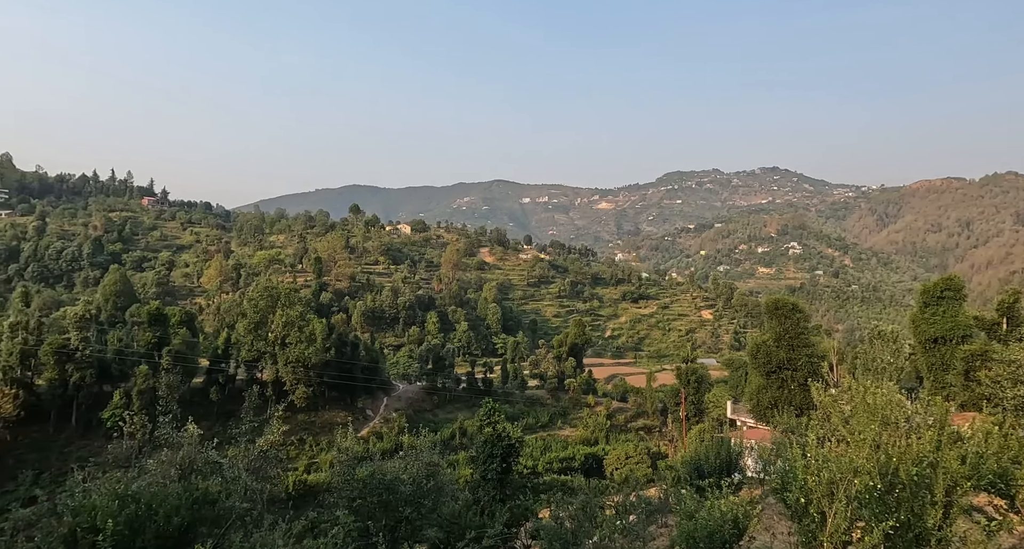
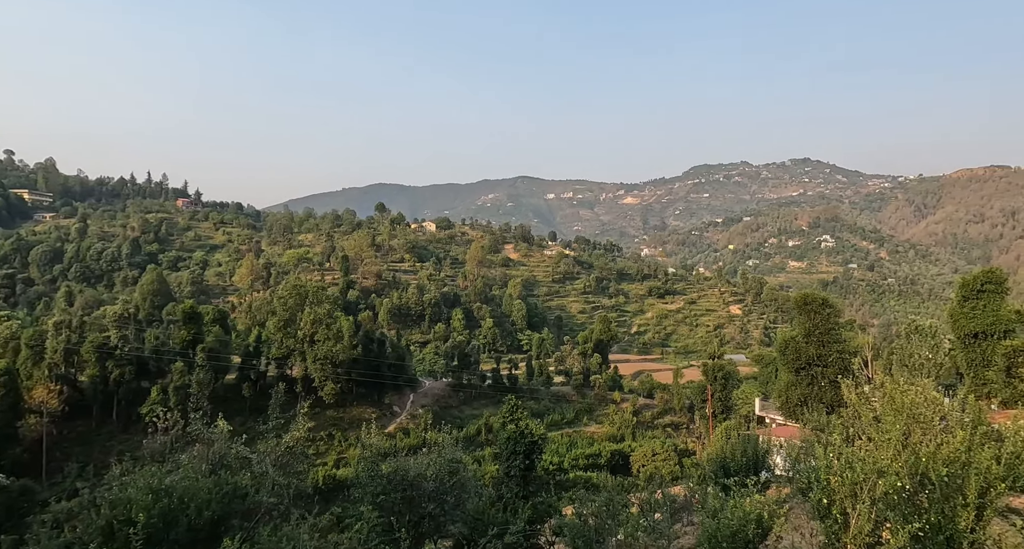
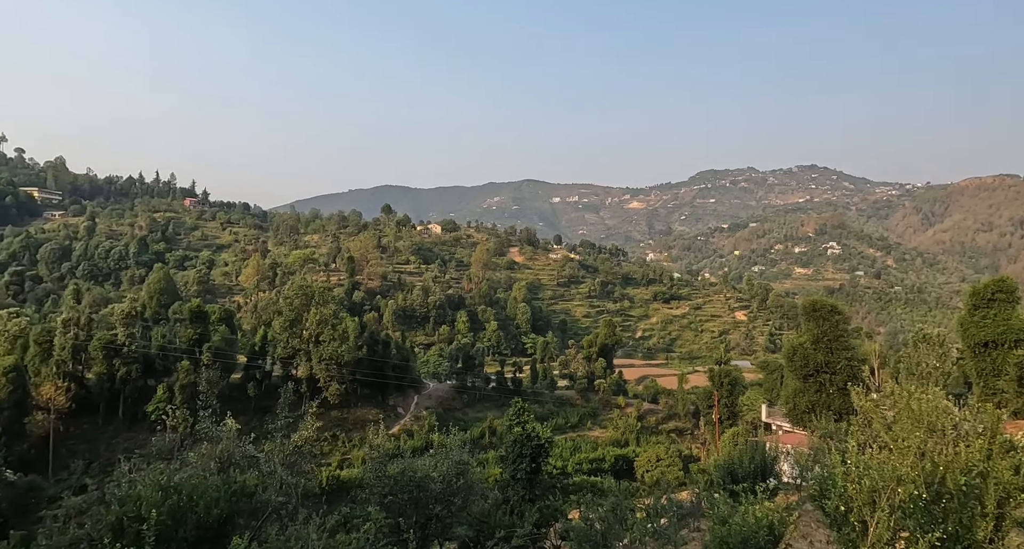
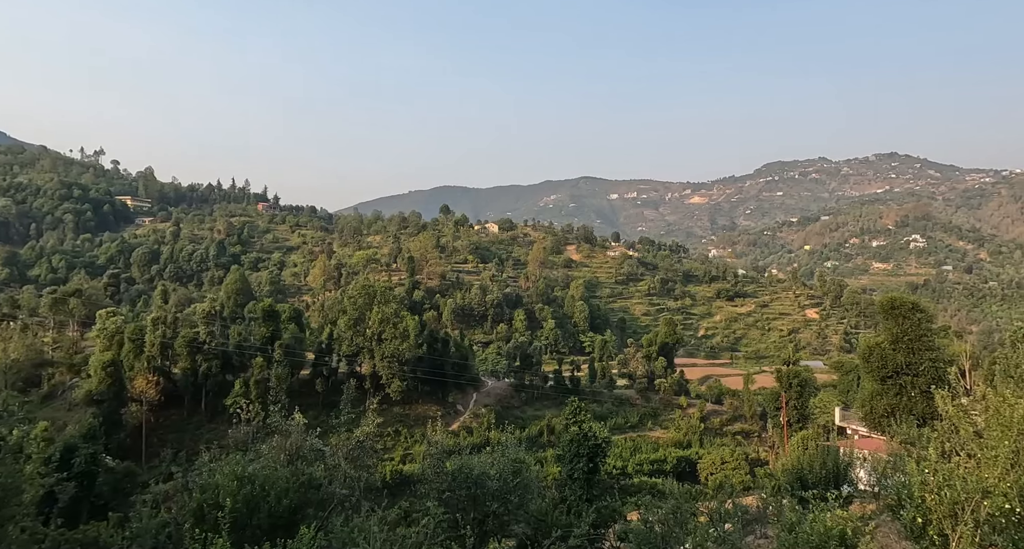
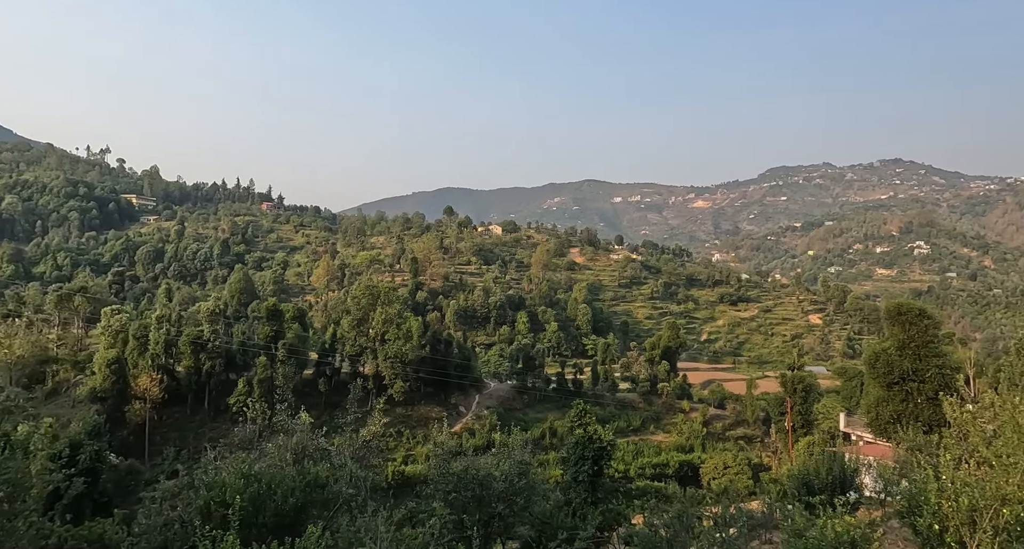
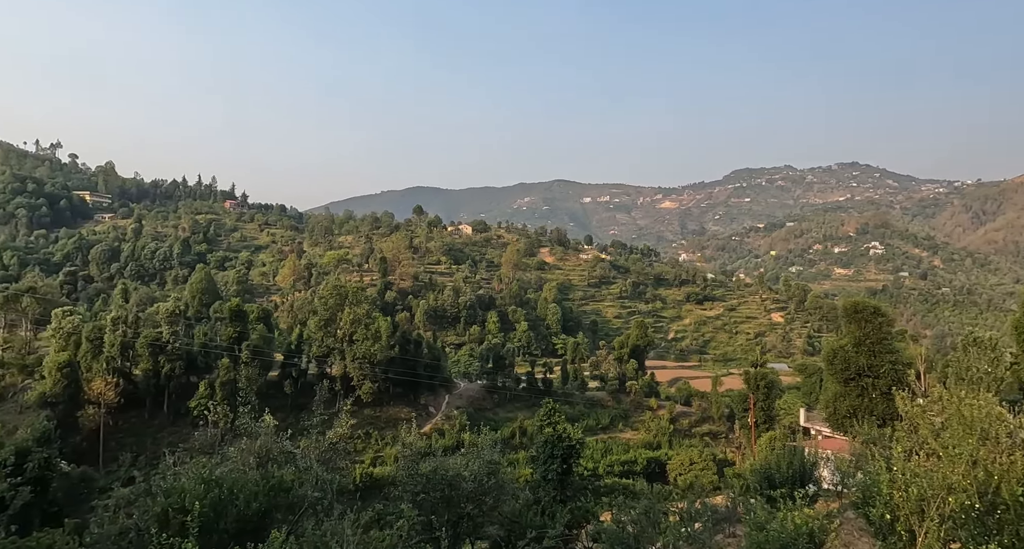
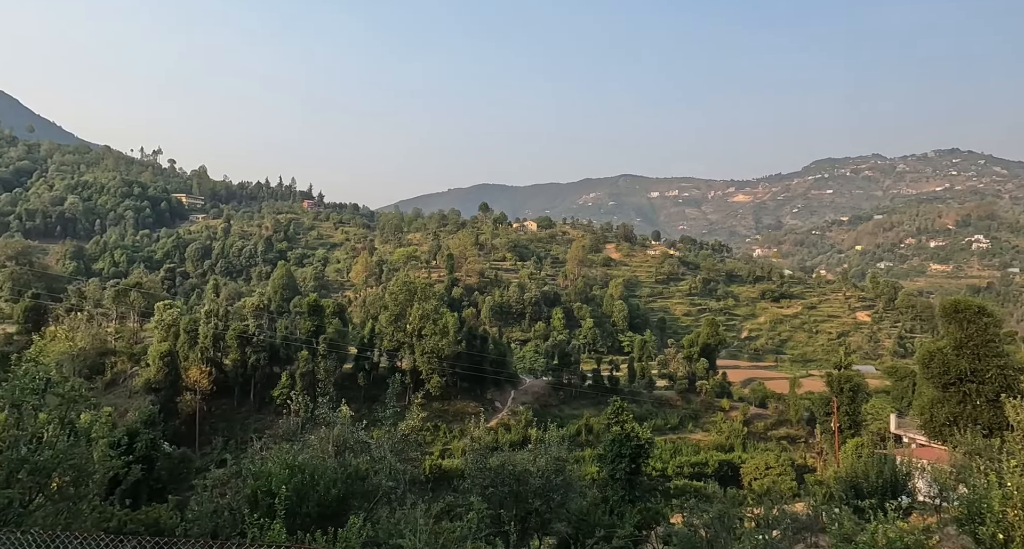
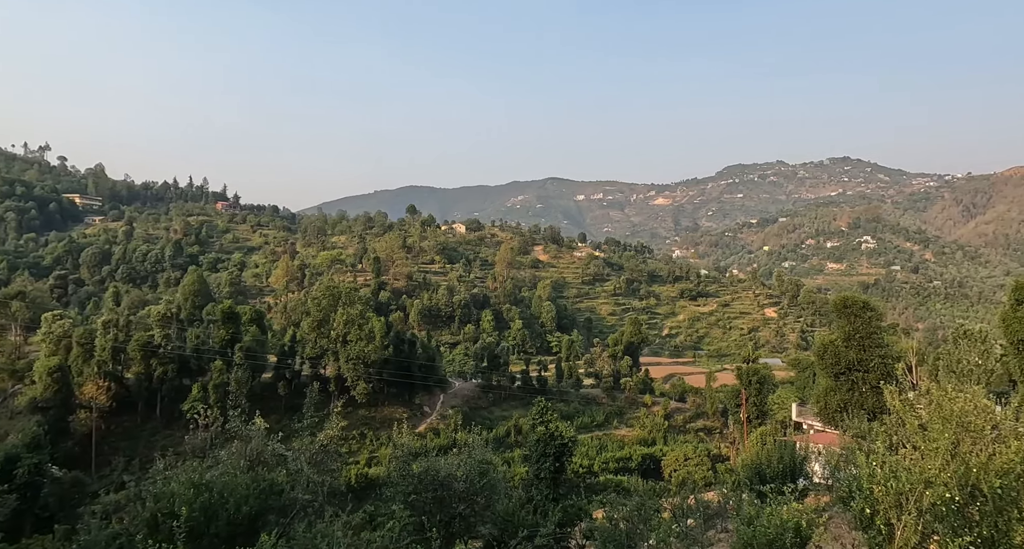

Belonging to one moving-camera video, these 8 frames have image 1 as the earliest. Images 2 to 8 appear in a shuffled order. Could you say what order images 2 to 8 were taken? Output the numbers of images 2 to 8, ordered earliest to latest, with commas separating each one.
3, 6, 5, 7, 4, 8, 2
